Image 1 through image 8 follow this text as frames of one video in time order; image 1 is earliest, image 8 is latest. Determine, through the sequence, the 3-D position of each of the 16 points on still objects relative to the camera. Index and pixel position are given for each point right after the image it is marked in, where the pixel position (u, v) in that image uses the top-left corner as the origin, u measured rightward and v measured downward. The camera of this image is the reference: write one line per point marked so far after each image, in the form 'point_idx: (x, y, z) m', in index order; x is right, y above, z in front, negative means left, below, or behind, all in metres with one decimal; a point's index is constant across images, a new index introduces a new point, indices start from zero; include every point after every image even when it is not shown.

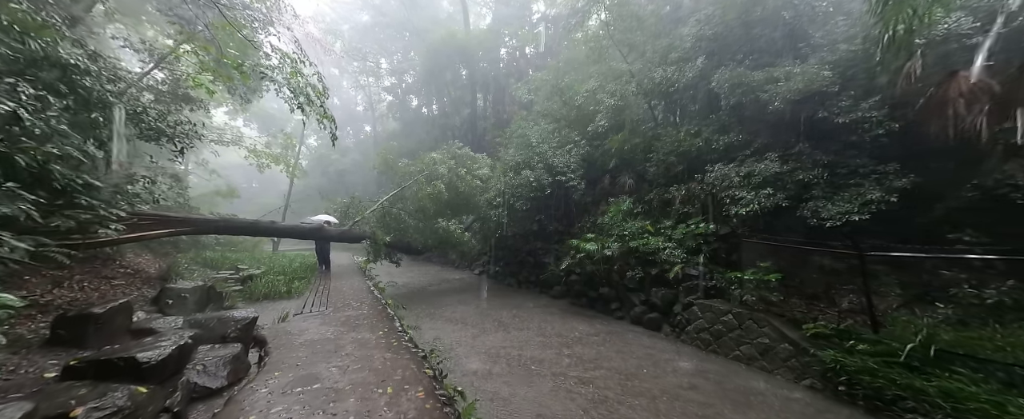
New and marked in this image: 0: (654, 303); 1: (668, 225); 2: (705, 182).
0: (+2.6, -1.7, +5.7) m
1: (+3.2, -0.3, +6.6) m
2: (+3.9, +0.5, +6.4) m
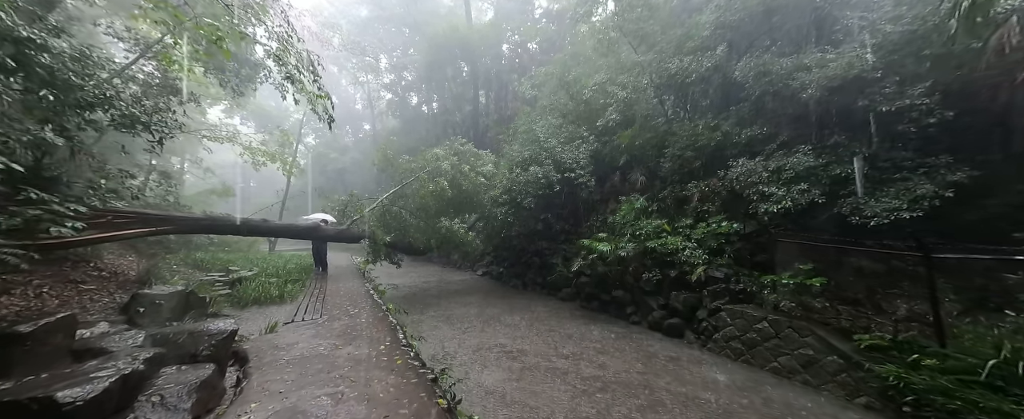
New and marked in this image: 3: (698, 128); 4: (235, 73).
0: (+2.7, -1.7, +5.3) m
1: (+3.4, -0.3, +6.2) m
2: (+4.1, +0.6, +6.0) m
3: (+4.1, +1.8, +6.8) m
4: (-7.9, +3.9, +8.9) m
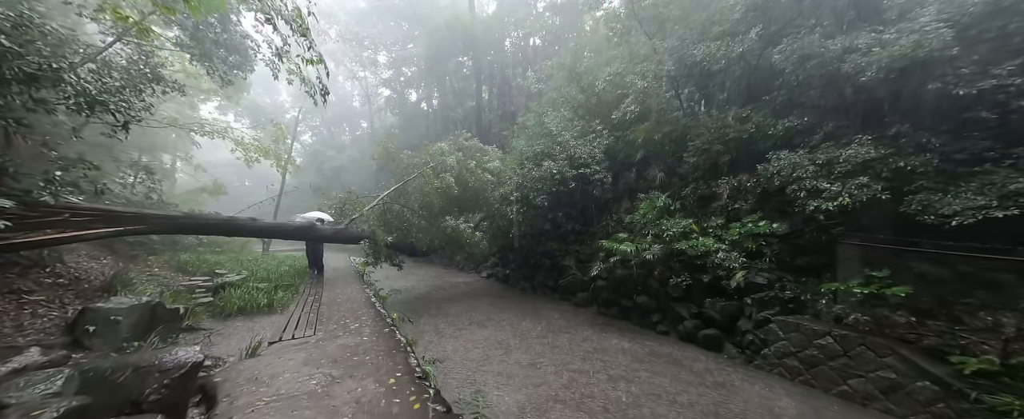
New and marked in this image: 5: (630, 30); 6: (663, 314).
0: (+3.0, -1.6, +4.8) m
1: (+3.7, -0.3, +5.6) m
2: (+4.3, +0.6, +5.5) m
3: (+4.3, +1.8, +6.3) m
4: (-7.7, +3.9, +8.3) m
5: (+3.3, +5.0, +8.7) m
6: (+2.7, -1.9, +5.6) m
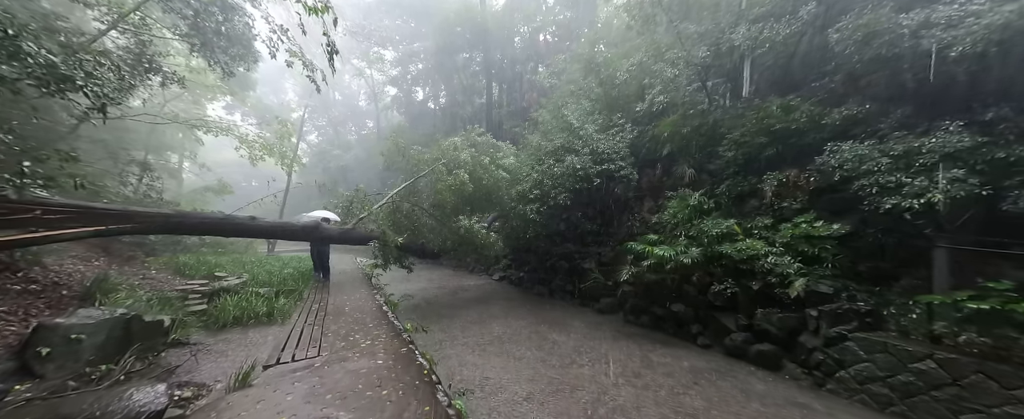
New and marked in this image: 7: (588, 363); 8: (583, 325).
0: (+3.4, -1.6, +4.2) m
1: (+4.0, -0.2, +5.1) m
2: (+4.7, +0.6, +4.9) m
3: (+4.7, +1.8, +5.7) m
4: (-7.2, +4.0, +7.9) m
5: (+3.7, +5.0, +8.2) m
6: (+3.1, -1.8, +5.1) m
7: (+1.1, -2.1, +4.4) m
8: (+1.4, -2.3, +6.1) m
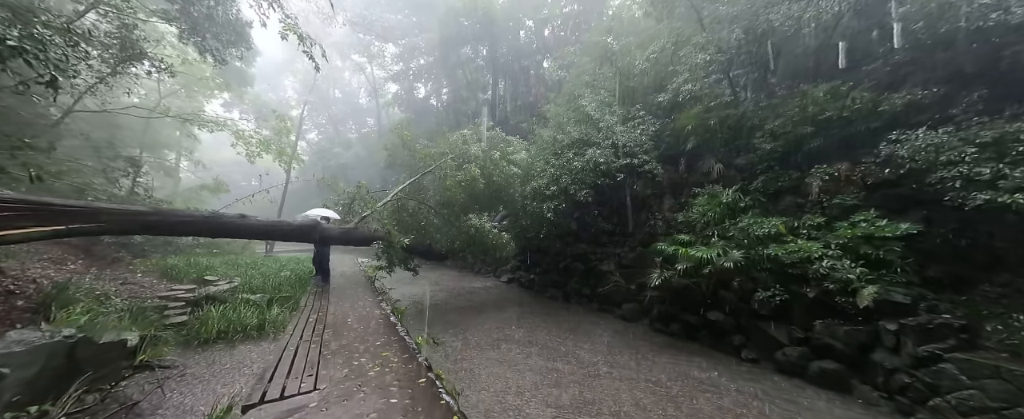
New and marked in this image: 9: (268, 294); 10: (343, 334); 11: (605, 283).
0: (+3.7, -1.6, +3.7) m
1: (+4.3, -0.2, +4.5) m
2: (+5.0, +0.7, +4.4) m
3: (+5.0, +1.9, +5.2) m
4: (-6.9, +4.0, +7.4) m
5: (+4.0, +5.0, +7.6) m
6: (+3.4, -1.8, +4.5) m
7: (+1.4, -2.1, +3.9) m
8: (+1.7, -2.2, +5.6) m
9: (-3.8, -1.3, +4.9) m
10: (-2.0, -1.5, +3.7) m
11: (+2.2, -1.7, +7.3) m
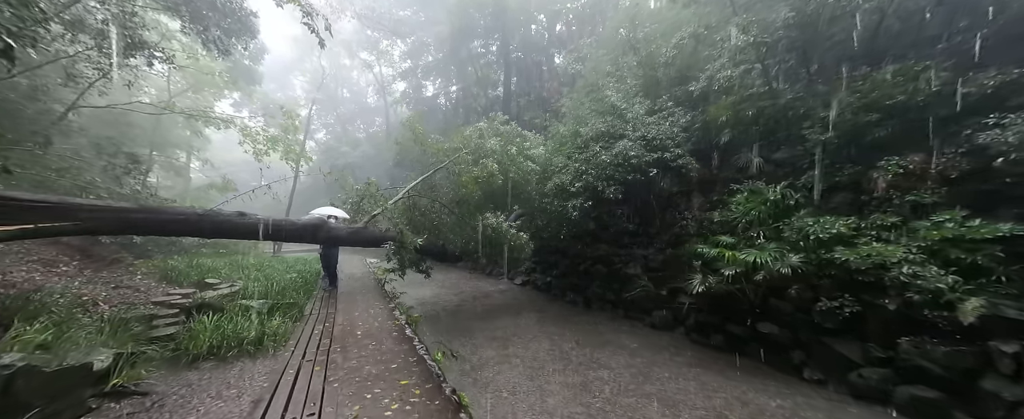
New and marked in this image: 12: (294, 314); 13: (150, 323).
0: (+4.0, -1.6, +3.1) m
1: (+4.7, -0.2, +4.0) m
2: (+5.4, +0.7, +3.8) m
3: (+5.4, +1.9, +4.6) m
4: (-6.5, +4.0, +7.0) m
5: (+4.4, +5.1, +7.0) m
6: (+3.7, -1.8, +4.0) m
7: (+1.7, -2.1, +3.4) m
8: (+2.1, -2.2, +5.1) m
9: (-3.4, -1.3, +4.5) m
10: (-1.7, -1.4, +3.2) m
11: (+2.6, -1.7, +6.8) m
12: (-3.0, -1.4, +4.4) m
13: (-3.8, -1.2, +3.3) m
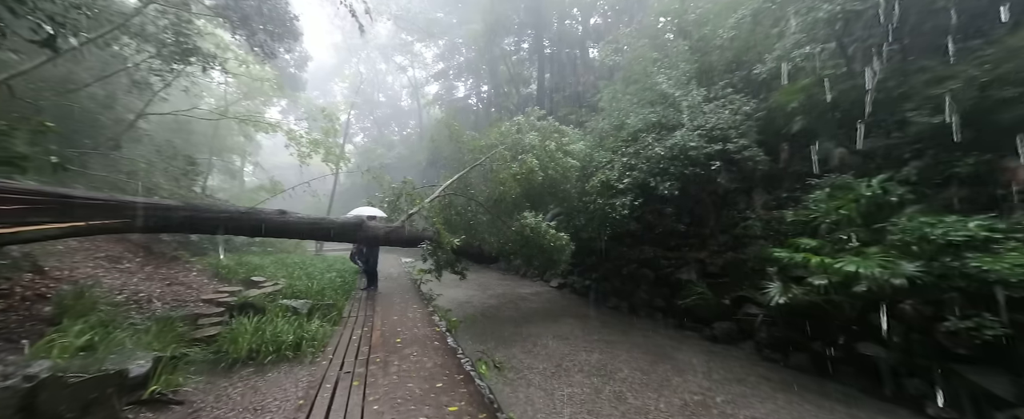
0: (+4.5, -1.5, +2.4) m
1: (+5.2, -0.1, +3.1) m
2: (+5.9, +0.7, +2.9) m
3: (+6.0, +1.9, +3.7) m
4: (-5.7, +4.0, +7.2) m
5: (+5.2, +5.1, +6.2) m
6: (+4.2, -1.7, +3.2) m
7: (+2.2, -2.0, +2.8) m
8: (+2.7, -2.2, +4.5) m
9: (-2.8, -1.3, +4.4) m
10: (-1.2, -1.4, +3.0) m
11: (+3.4, -1.7, +6.2) m
12: (-2.4, -1.4, +4.2) m
13: (-3.3, -1.2, +3.3) m
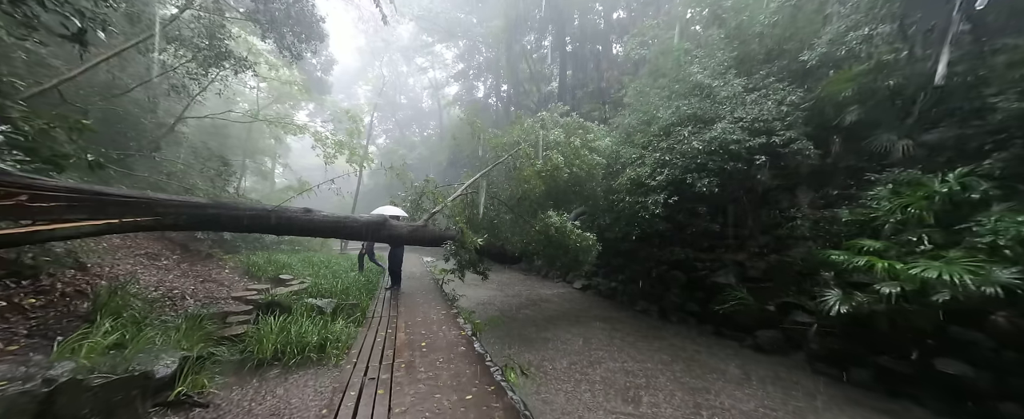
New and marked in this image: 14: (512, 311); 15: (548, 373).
0: (+4.7, -1.5, +1.9) m
1: (+5.5, -0.1, +2.6) m
2: (+6.1, +0.7, +2.3) m
3: (+6.3, +2.0, +3.1) m
4: (-5.1, +4.1, +7.4) m
5: (+5.7, +5.1, +5.7) m
6: (+4.5, -1.7, +2.8) m
7: (+2.4, -2.0, +2.5) m
8: (+3.1, -2.1, +4.1) m
9: (-2.5, -1.3, +4.4) m
10: (-0.9, -1.4, +2.9) m
11: (+3.8, -1.6, +5.8) m
12: (-2.0, -1.4, +4.2) m
13: (-3.0, -1.1, +3.3) m
14: (0.0, -2.2, +6.8) m
15: (+0.5, -2.0, +3.9) m
